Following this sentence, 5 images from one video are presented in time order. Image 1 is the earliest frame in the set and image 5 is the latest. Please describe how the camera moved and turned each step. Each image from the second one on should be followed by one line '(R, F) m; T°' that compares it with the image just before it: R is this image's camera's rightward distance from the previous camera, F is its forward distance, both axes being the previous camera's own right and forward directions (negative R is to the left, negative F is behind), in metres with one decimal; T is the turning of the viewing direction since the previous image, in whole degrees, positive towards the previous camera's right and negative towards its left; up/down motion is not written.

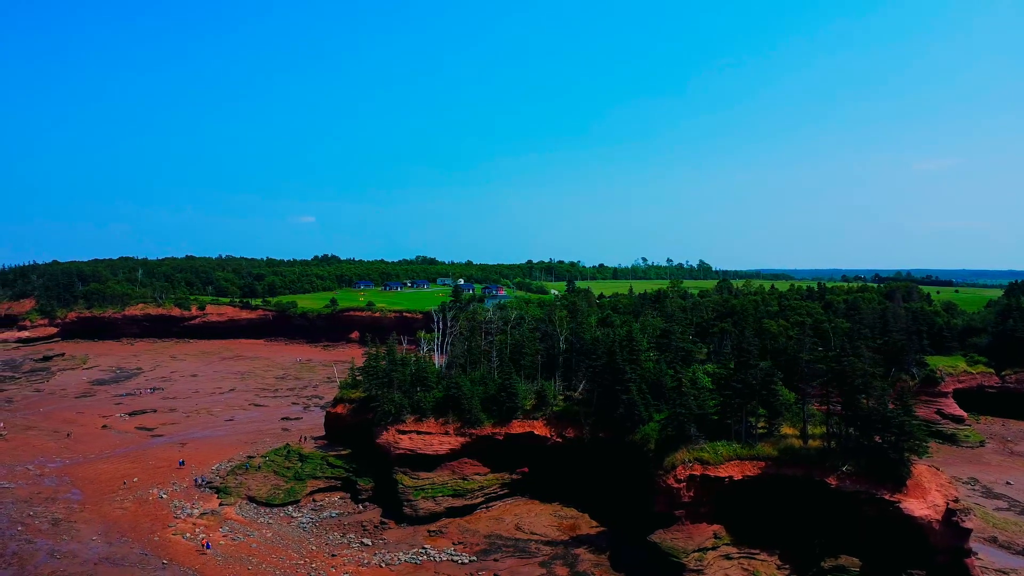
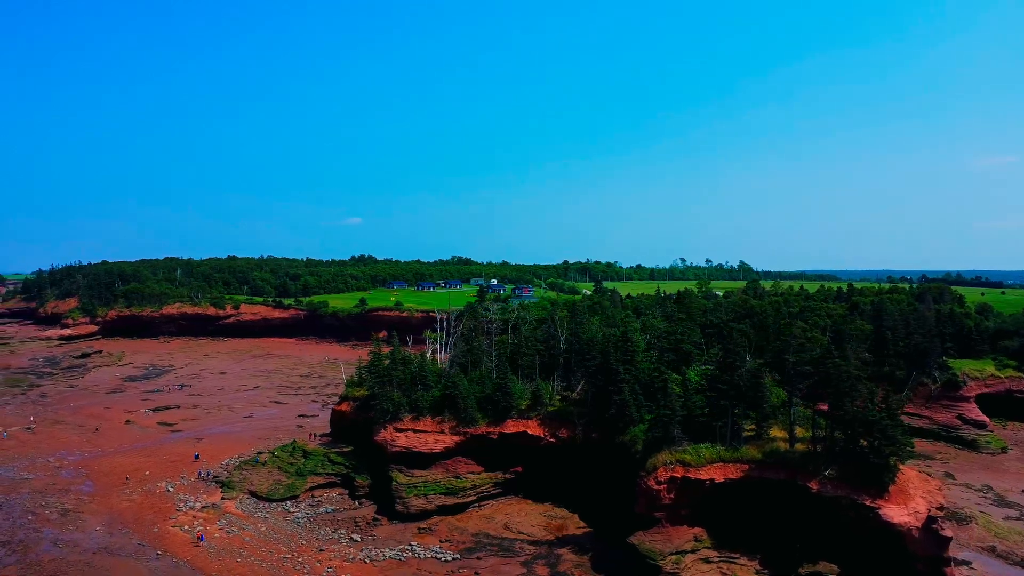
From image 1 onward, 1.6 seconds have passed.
(+1.7, +0.1) m; -2°
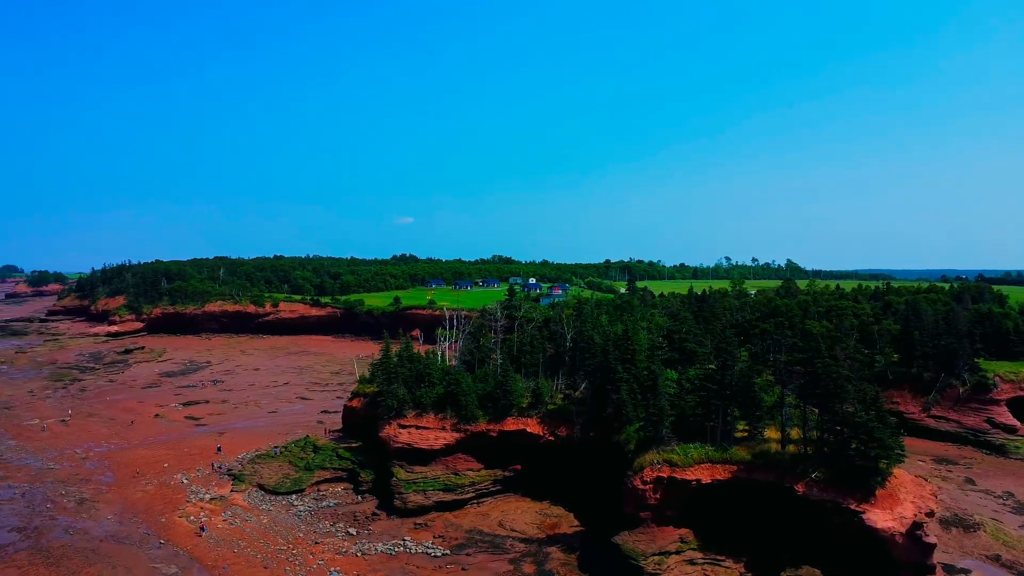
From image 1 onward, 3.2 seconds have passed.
(+1.6, +0.1) m; -3°
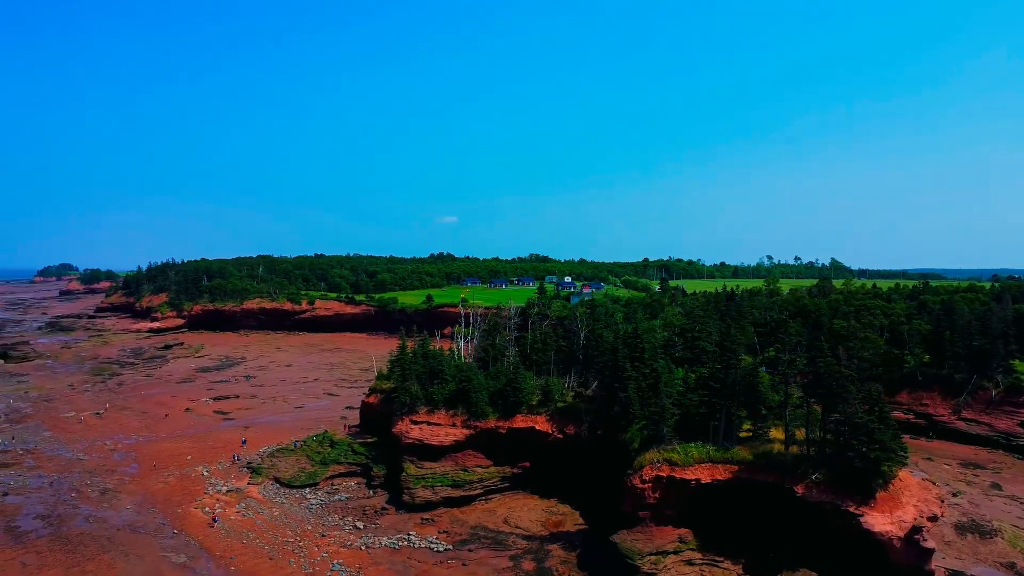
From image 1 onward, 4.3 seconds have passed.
(+1.0, -0.1) m; -3°
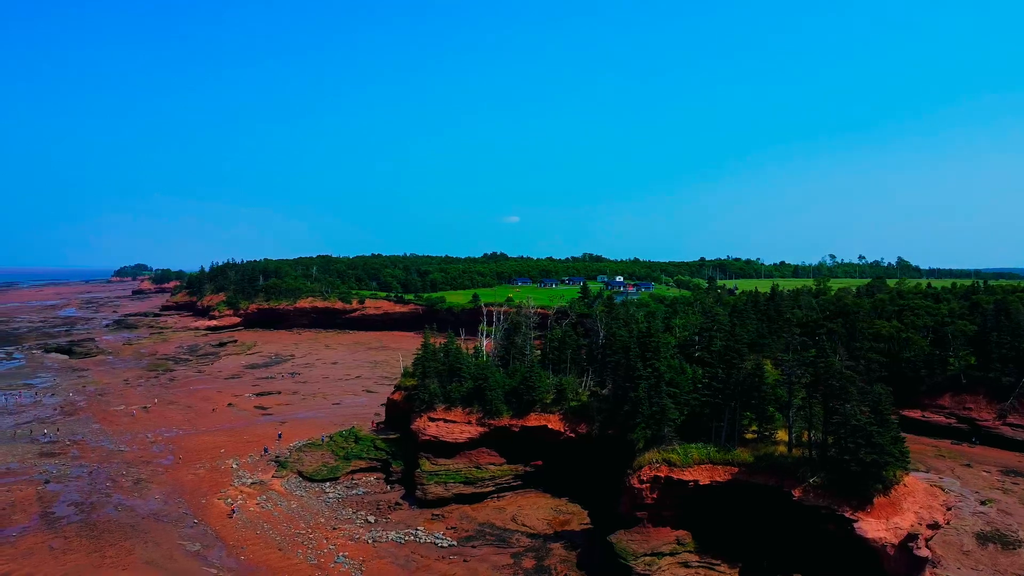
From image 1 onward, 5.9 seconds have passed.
(+1.5, -0.1) m; -4°
